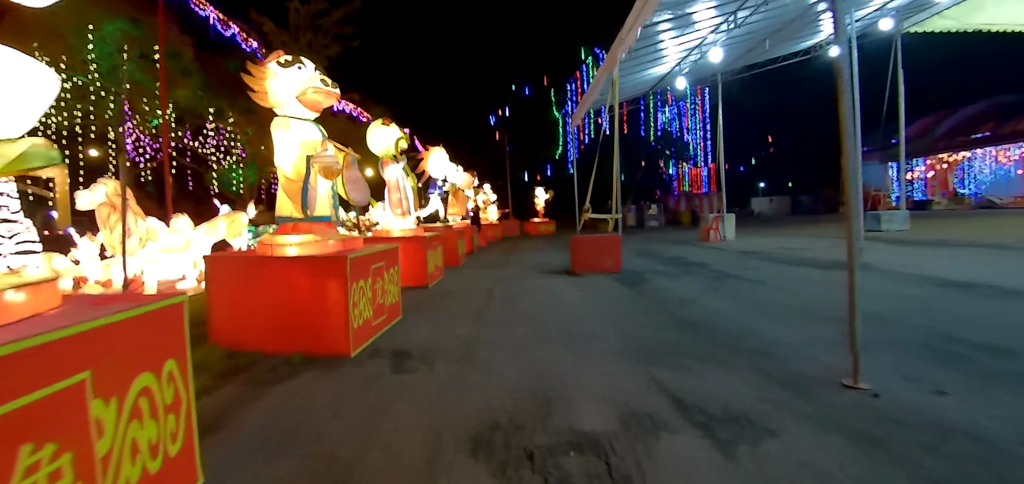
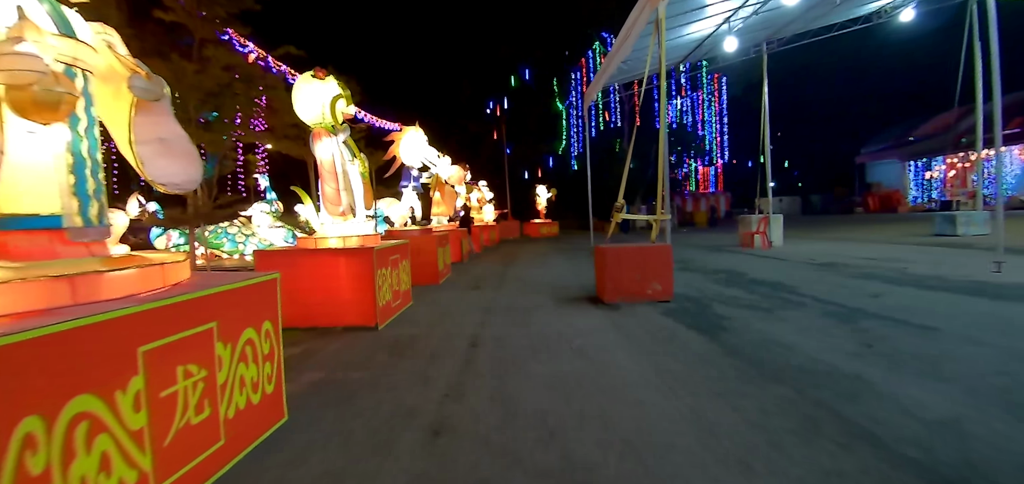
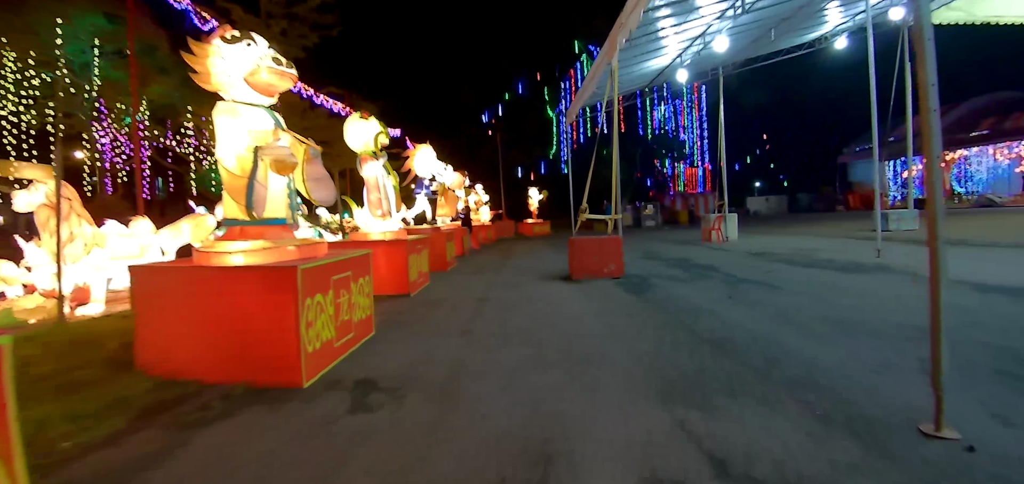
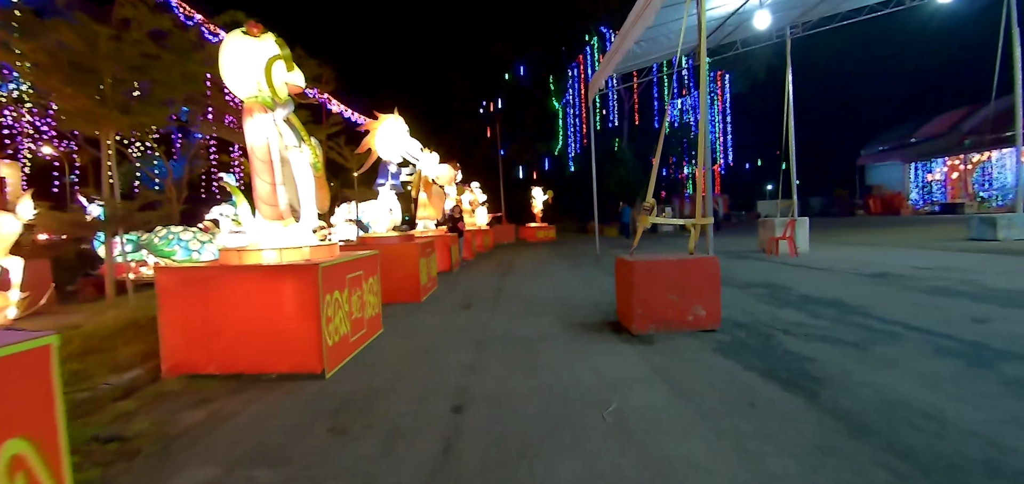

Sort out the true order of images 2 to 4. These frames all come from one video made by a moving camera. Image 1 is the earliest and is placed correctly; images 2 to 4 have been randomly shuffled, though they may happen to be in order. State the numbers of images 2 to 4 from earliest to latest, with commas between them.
3, 2, 4
